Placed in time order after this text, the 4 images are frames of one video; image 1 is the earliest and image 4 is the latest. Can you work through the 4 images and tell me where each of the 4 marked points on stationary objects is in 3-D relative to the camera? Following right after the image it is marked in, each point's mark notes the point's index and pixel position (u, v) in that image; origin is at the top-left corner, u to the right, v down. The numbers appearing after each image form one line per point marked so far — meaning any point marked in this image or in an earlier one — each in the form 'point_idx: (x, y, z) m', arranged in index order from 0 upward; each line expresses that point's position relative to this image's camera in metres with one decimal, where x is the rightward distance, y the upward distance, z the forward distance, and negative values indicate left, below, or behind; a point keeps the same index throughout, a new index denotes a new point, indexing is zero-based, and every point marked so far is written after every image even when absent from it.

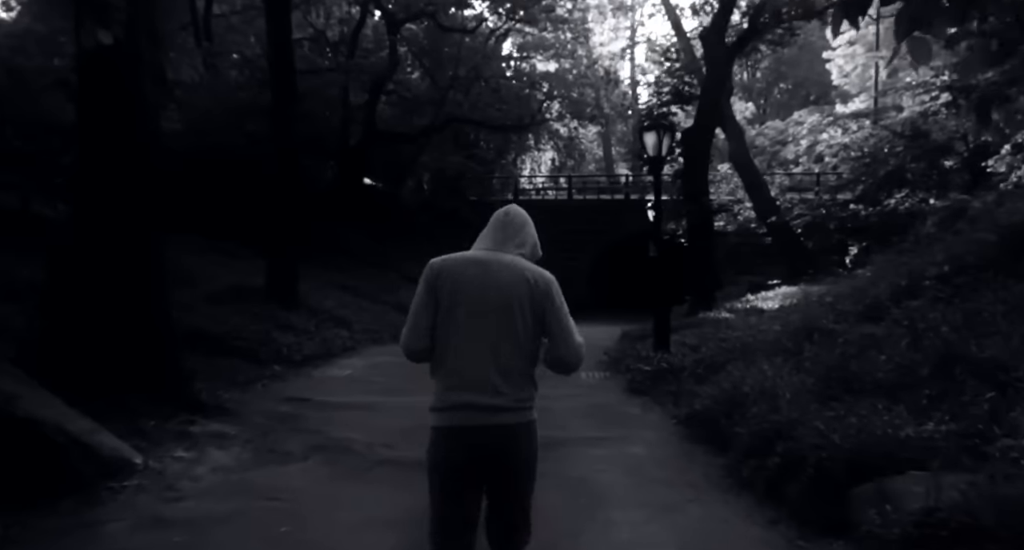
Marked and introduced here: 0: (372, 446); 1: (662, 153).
0: (-1.1, -1.4, +7.9) m
1: (+2.1, +1.7, +13.1) m
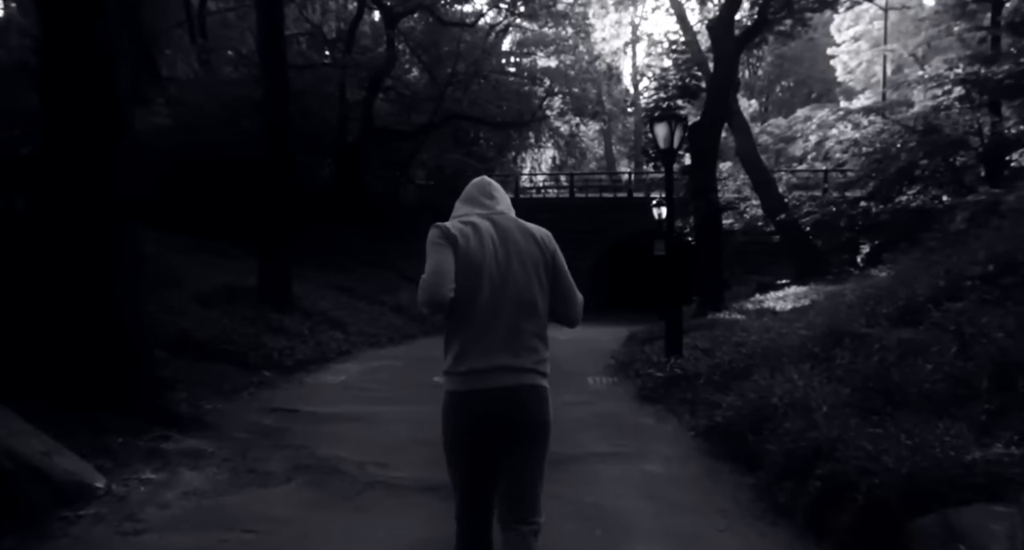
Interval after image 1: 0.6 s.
0: (-1.1, -1.4, +7.1) m
1: (+2.1, +1.7, +12.4) m
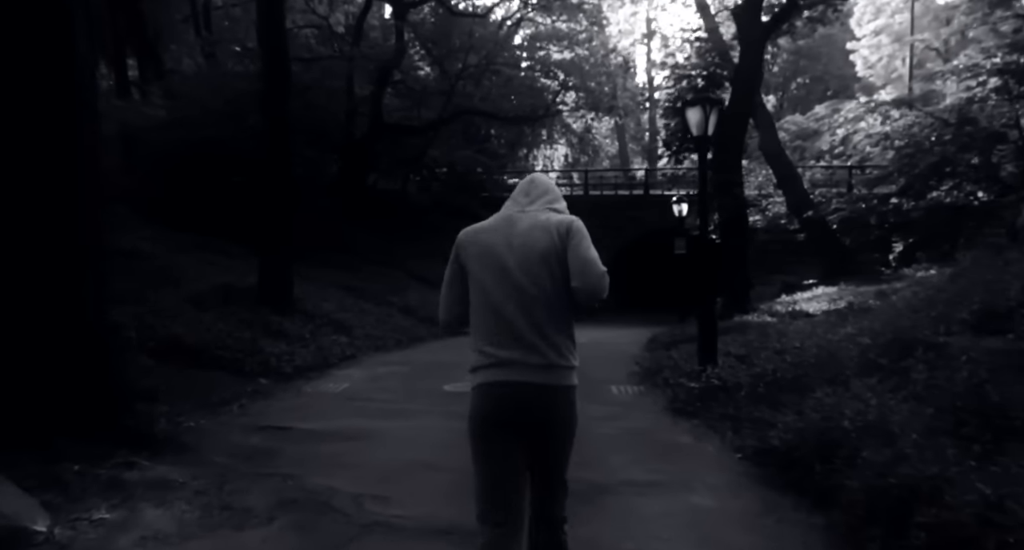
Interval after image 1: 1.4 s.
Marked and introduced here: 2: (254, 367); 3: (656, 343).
0: (-1.0, -1.4, +6.0) m
1: (+2.3, +1.7, +11.2) m
2: (-3.4, -1.2, +12.6) m
3: (+2.8, -1.3, +18.6) m
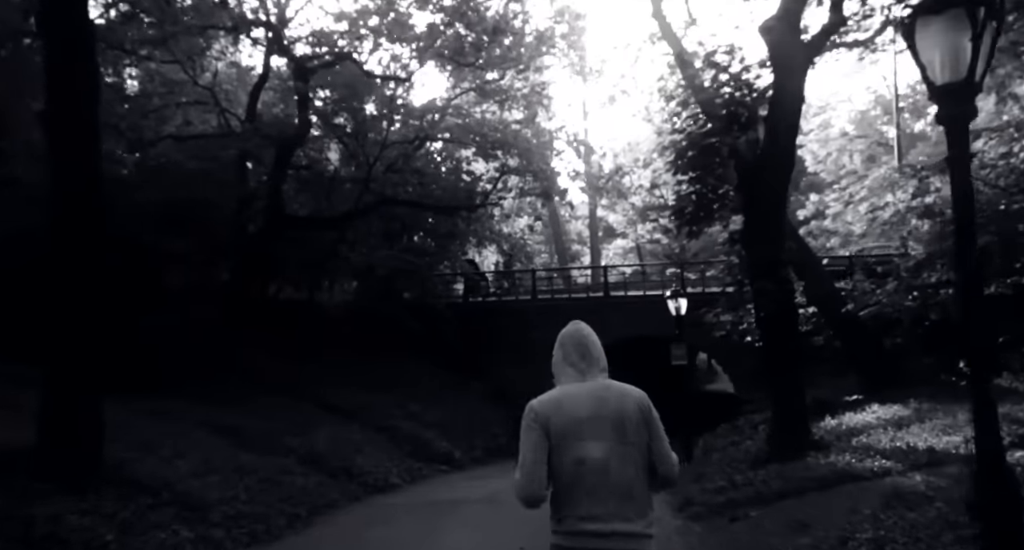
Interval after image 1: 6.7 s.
0: (-0.4, -1.5, -0.9) m
1: (+2.3, +1.0, +4.9) m
2: (-3.3, -2.1, +5.5) m
3: (+2.3, -2.9, +11.9) m
